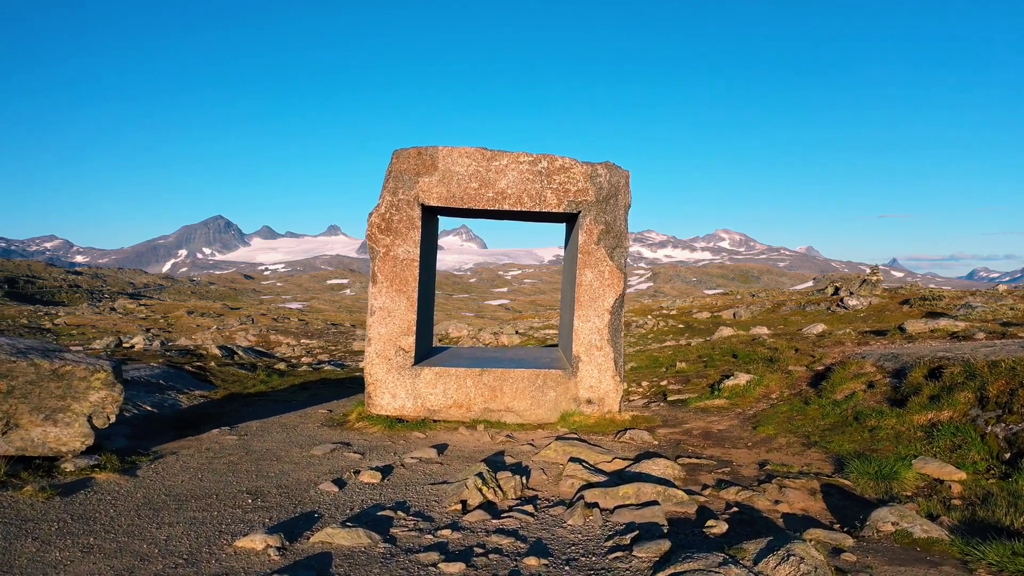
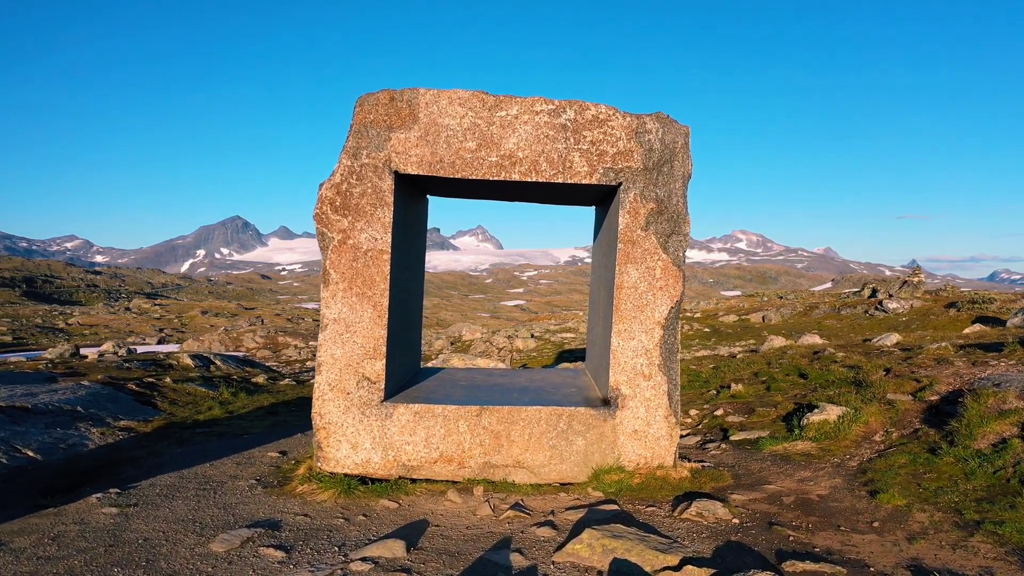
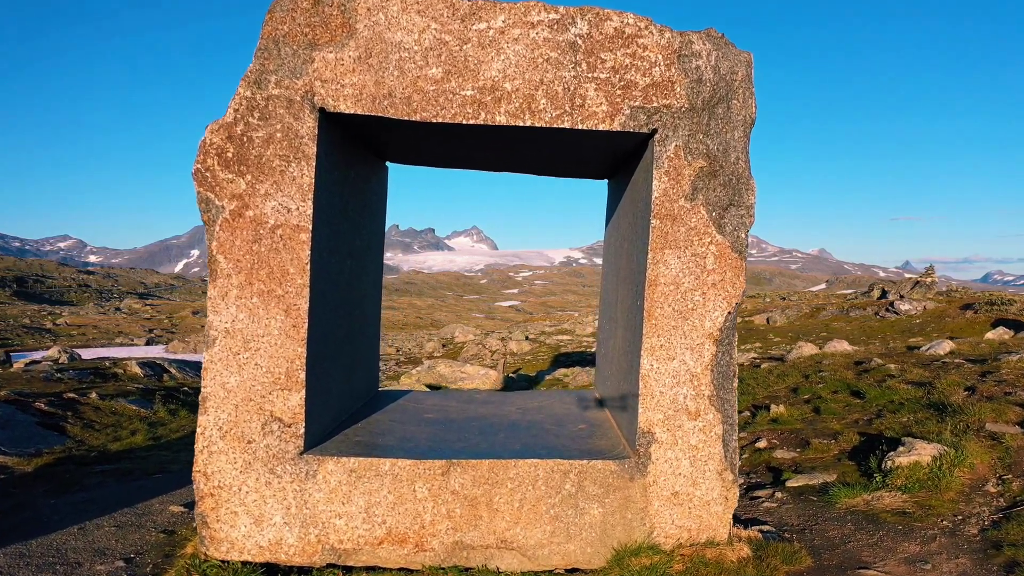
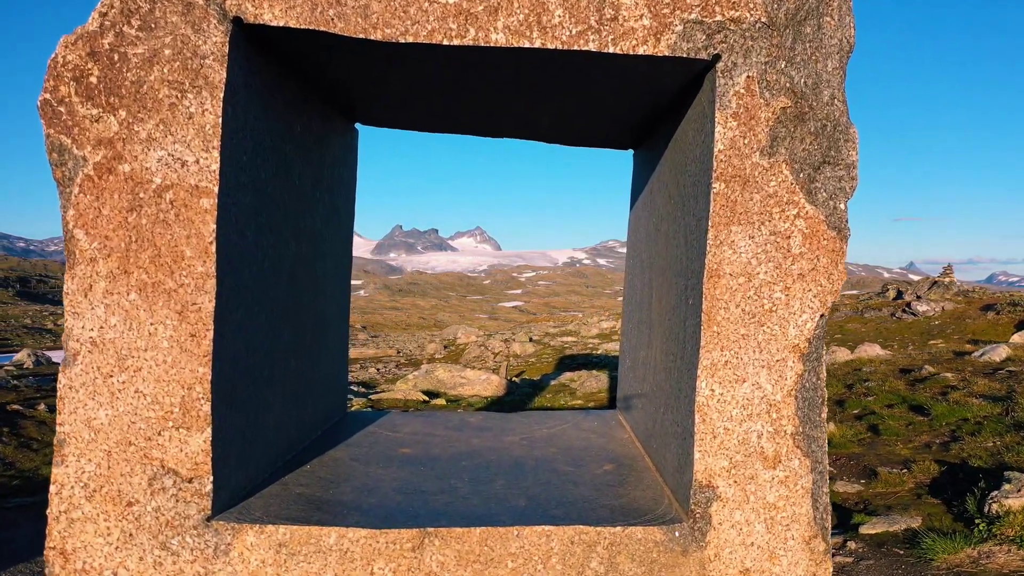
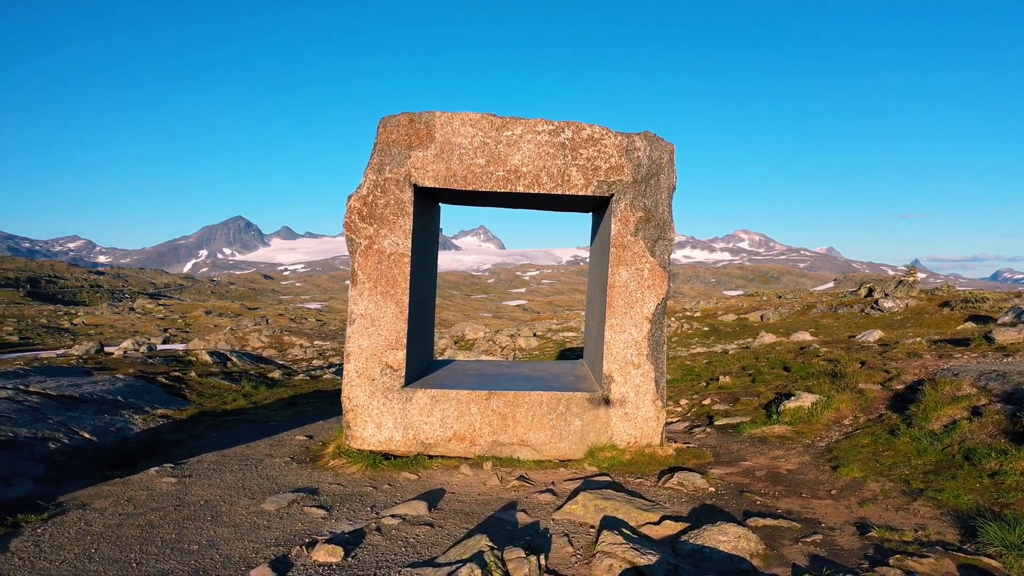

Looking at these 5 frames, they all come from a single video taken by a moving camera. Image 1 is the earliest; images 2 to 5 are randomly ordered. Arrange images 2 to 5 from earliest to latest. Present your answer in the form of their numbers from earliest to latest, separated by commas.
5, 2, 3, 4
